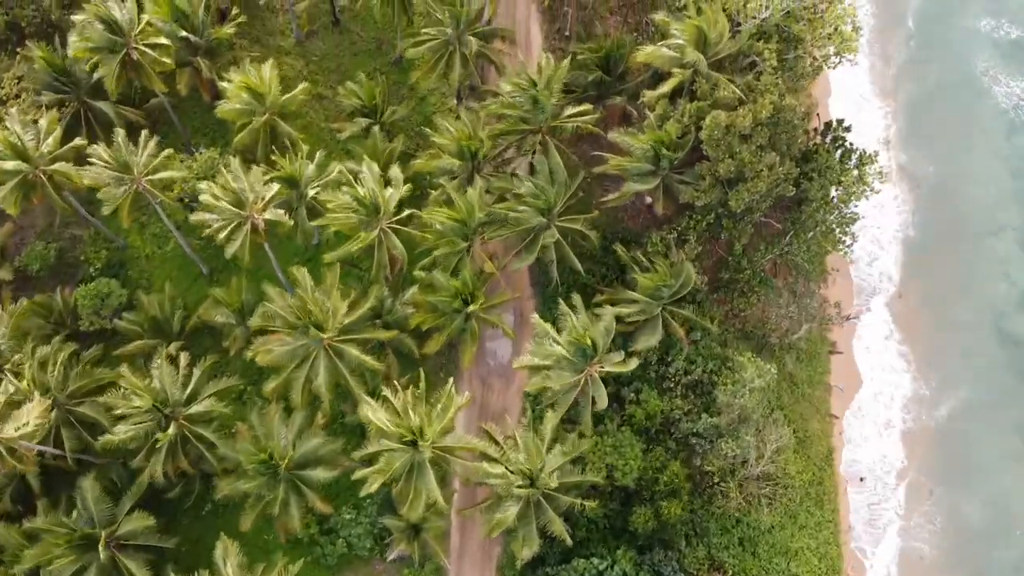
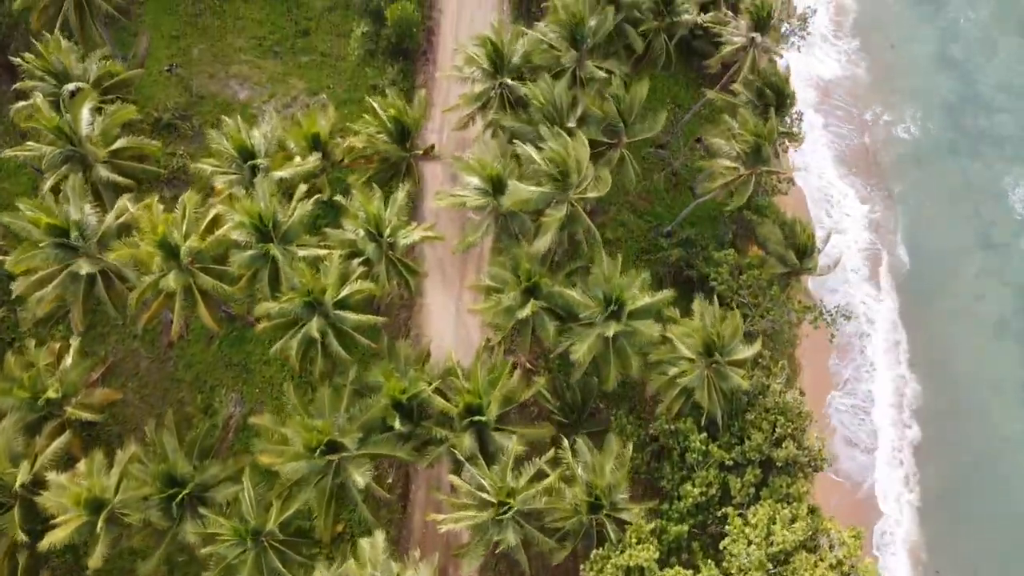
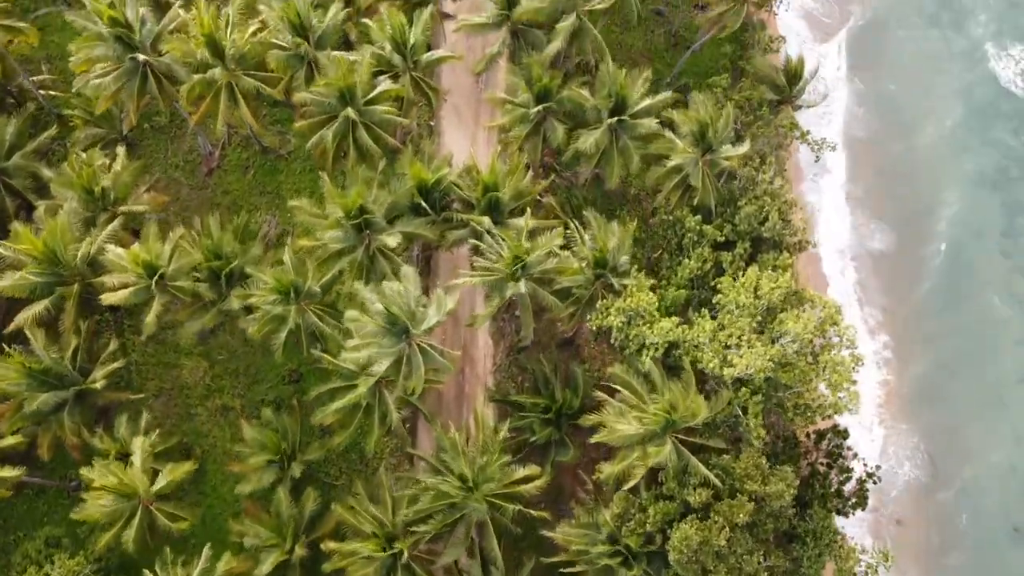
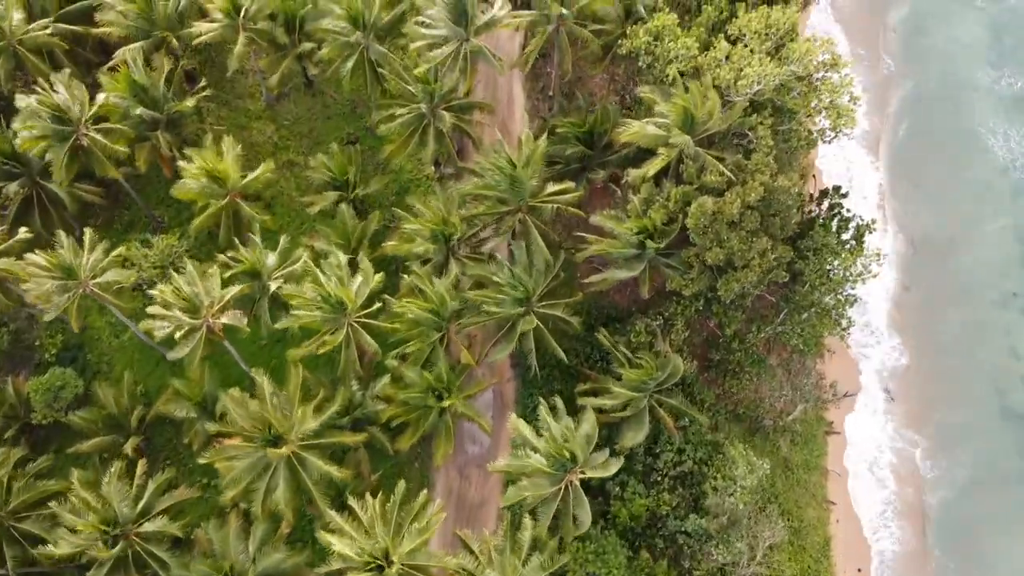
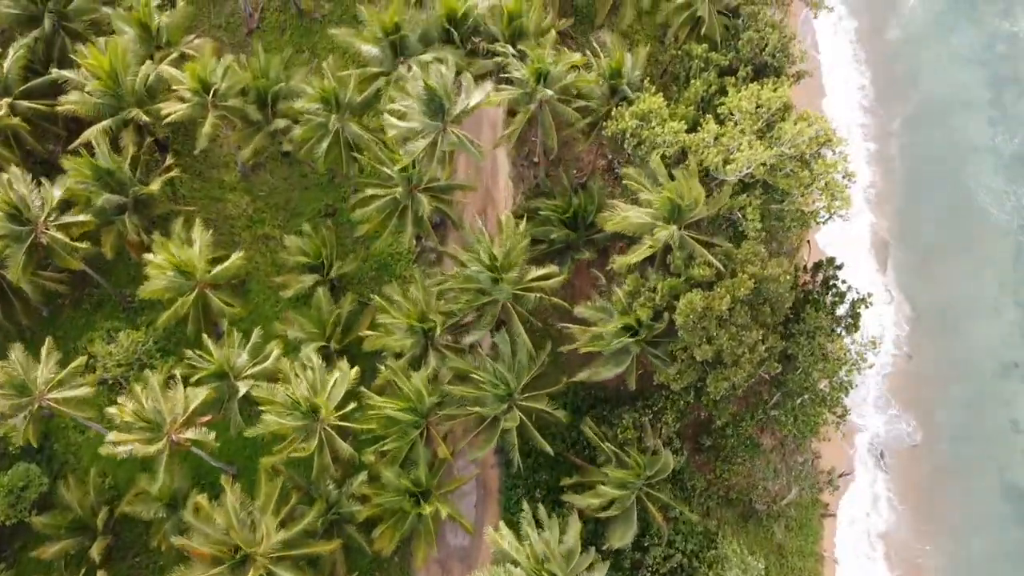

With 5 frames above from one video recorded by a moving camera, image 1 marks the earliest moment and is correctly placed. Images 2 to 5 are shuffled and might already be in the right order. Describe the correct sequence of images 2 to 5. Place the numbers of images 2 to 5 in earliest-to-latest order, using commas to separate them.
4, 5, 3, 2
